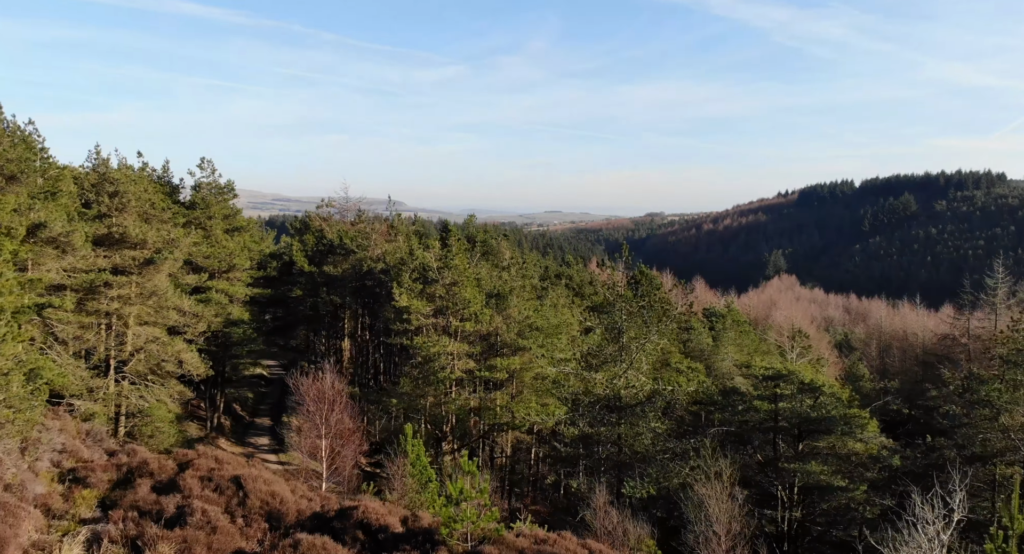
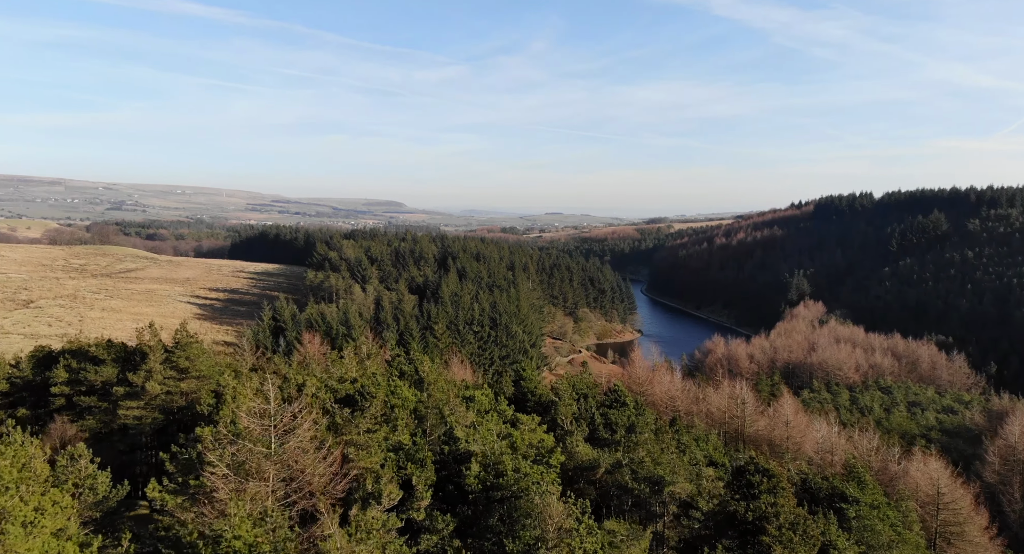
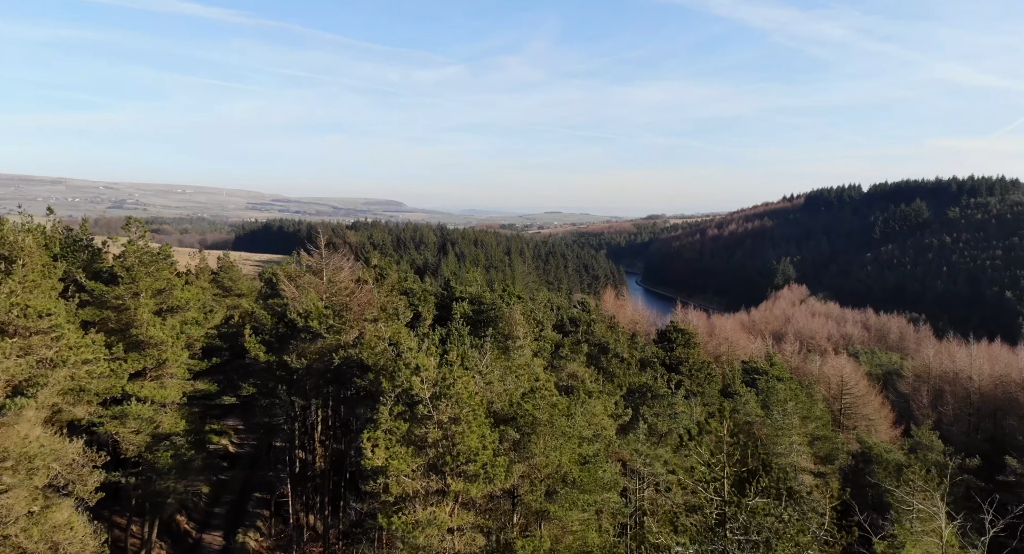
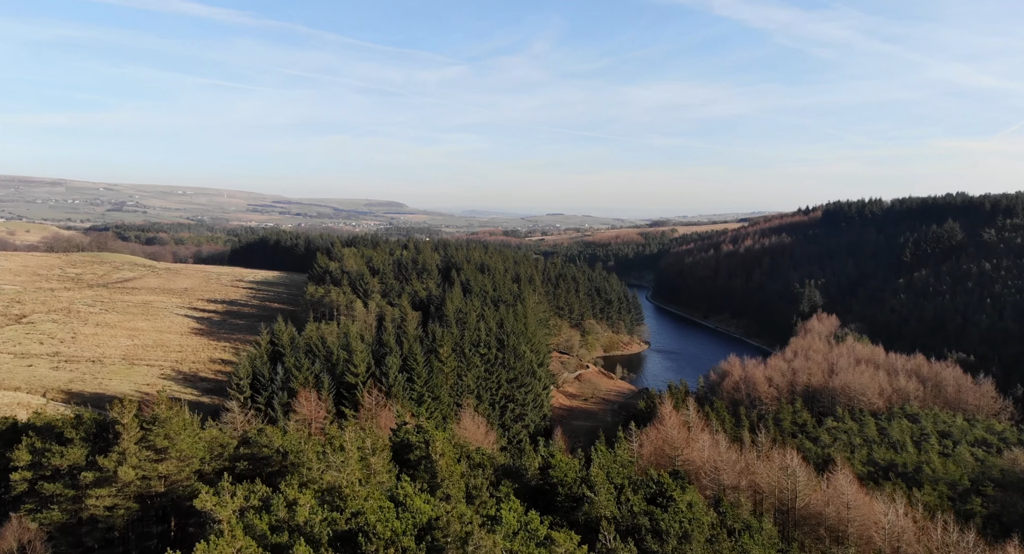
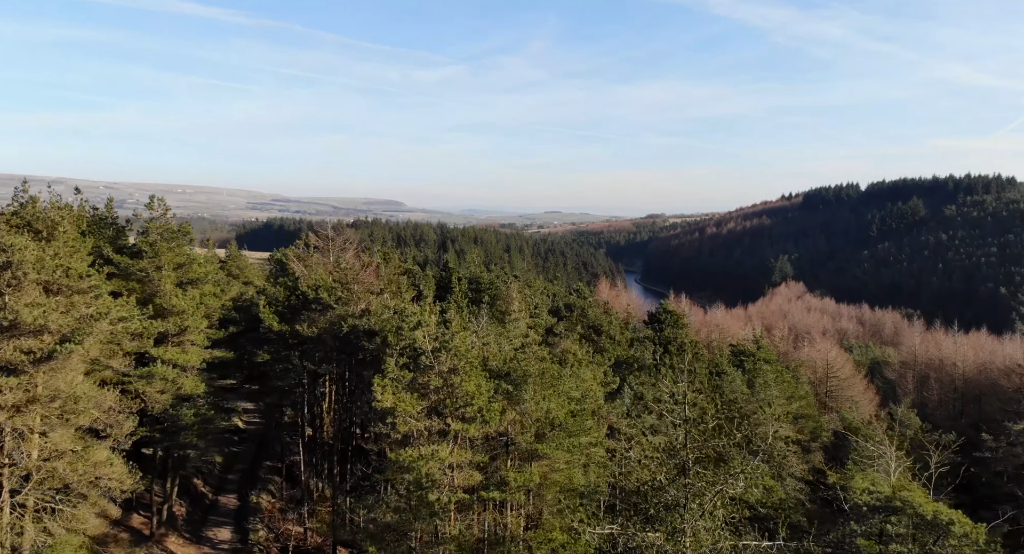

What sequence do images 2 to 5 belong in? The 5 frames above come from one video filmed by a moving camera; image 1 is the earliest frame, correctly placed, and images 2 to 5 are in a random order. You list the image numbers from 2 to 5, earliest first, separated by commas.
5, 3, 2, 4
